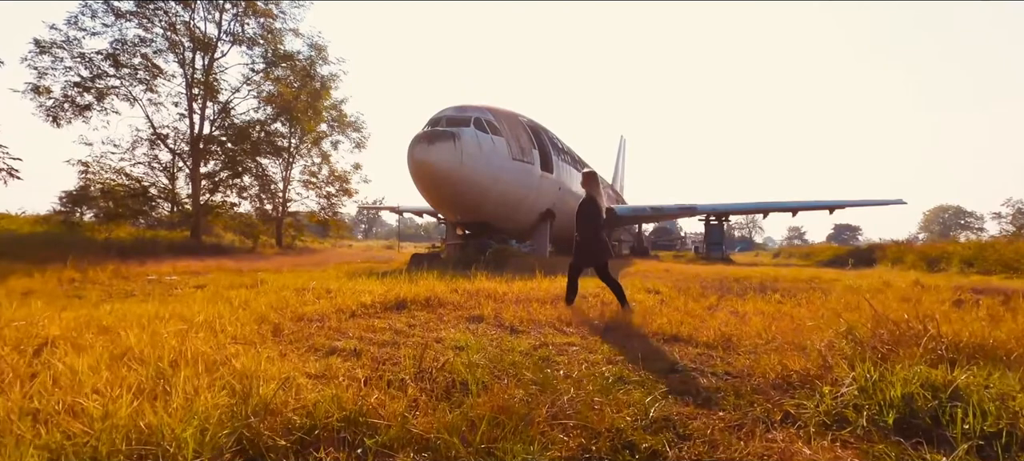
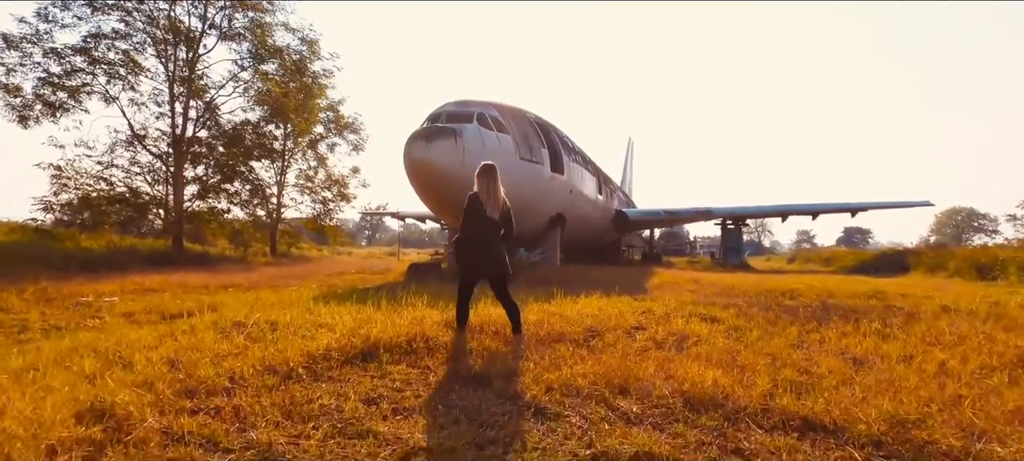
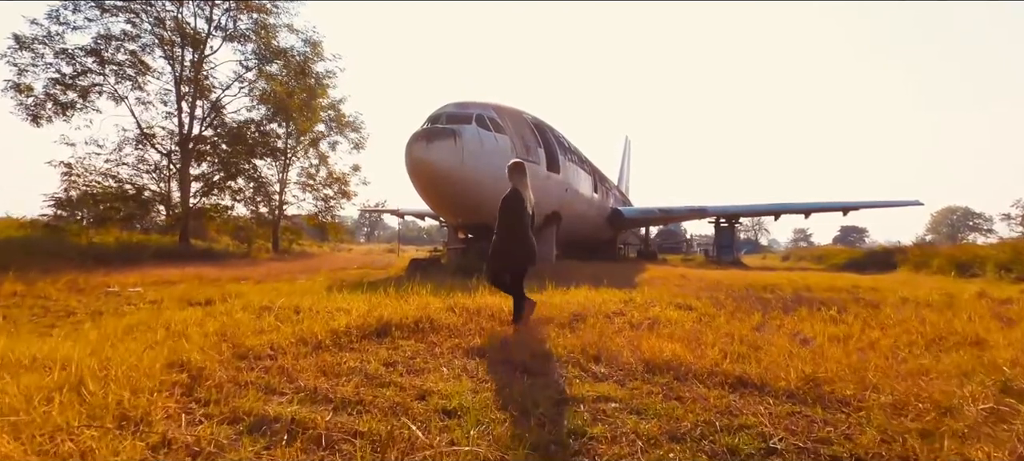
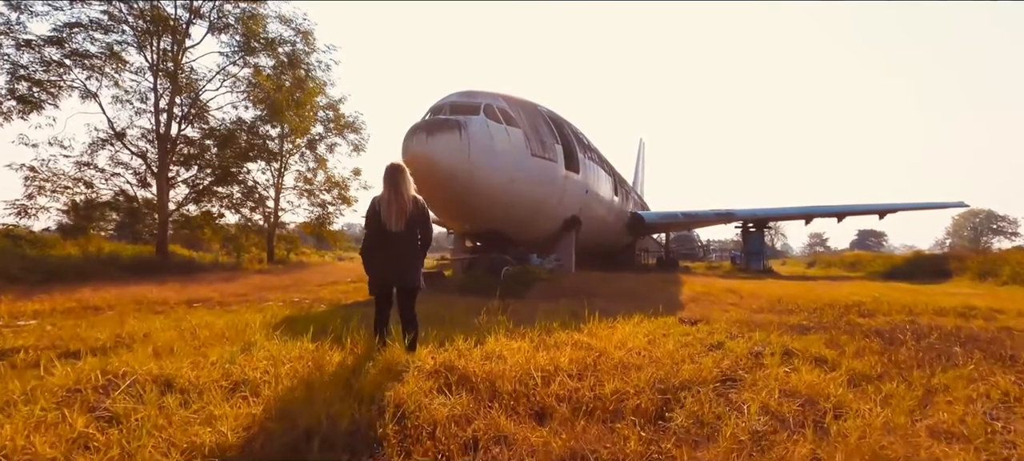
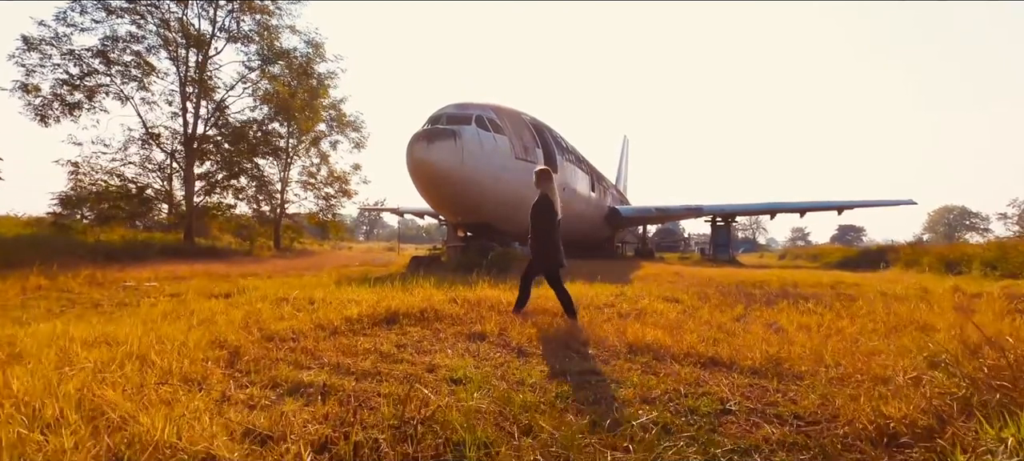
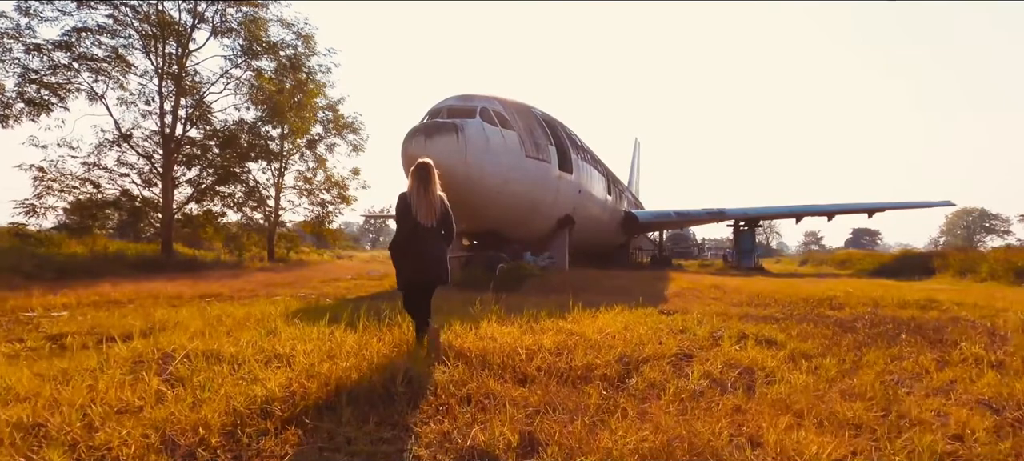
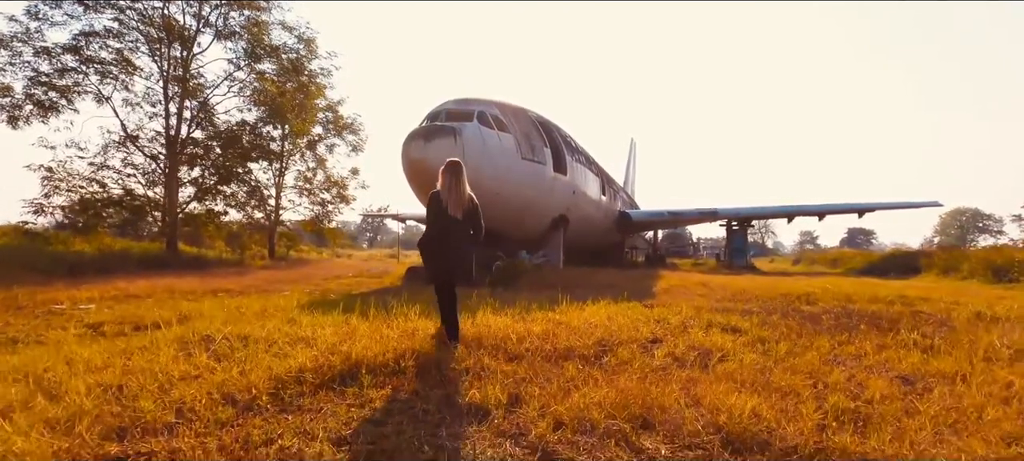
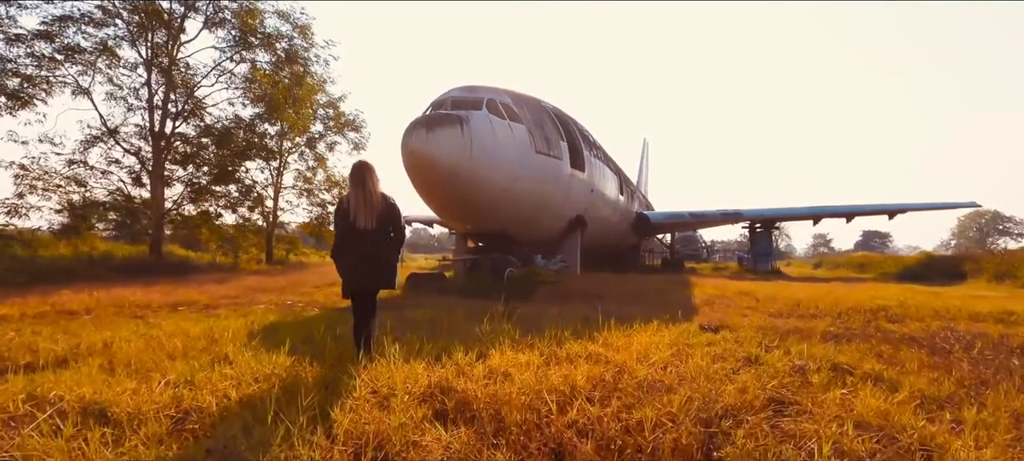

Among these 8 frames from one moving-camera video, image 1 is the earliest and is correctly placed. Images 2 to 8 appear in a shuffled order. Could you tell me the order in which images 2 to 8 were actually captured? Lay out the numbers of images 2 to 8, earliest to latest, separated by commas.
5, 3, 2, 7, 6, 4, 8
